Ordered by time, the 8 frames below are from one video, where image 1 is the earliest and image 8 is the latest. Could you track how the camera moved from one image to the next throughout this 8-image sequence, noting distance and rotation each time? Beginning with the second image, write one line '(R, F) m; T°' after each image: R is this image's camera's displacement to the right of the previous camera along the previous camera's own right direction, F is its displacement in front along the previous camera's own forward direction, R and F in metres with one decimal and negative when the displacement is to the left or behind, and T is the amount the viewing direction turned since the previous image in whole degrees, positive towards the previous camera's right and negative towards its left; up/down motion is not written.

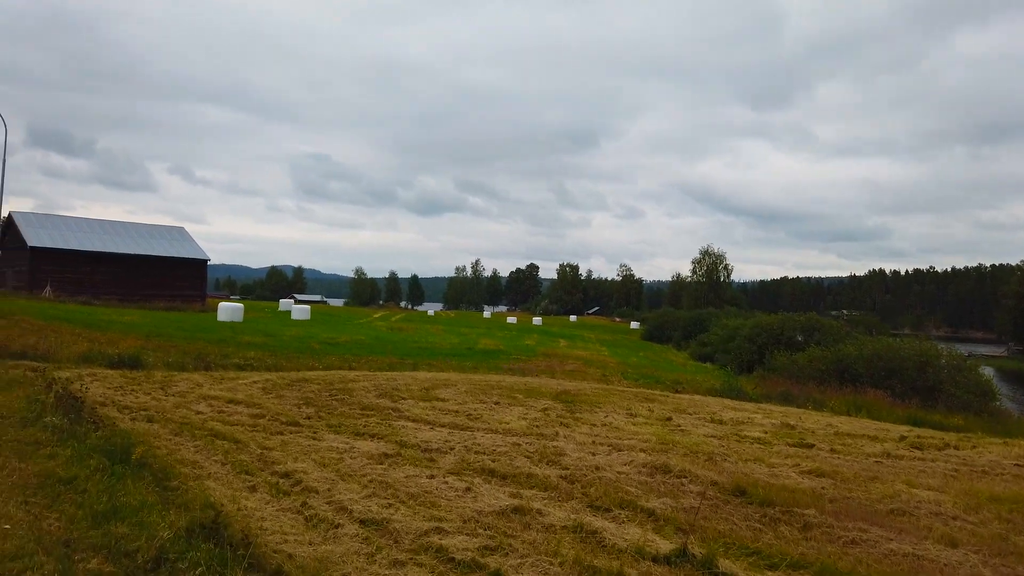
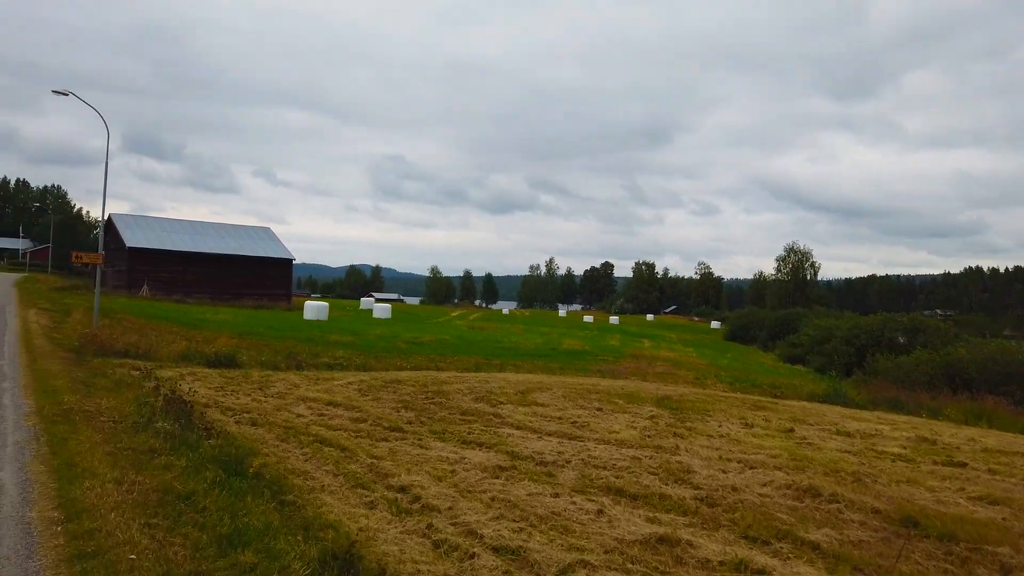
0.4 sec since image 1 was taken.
(-0.8, +0.8) m; -6°
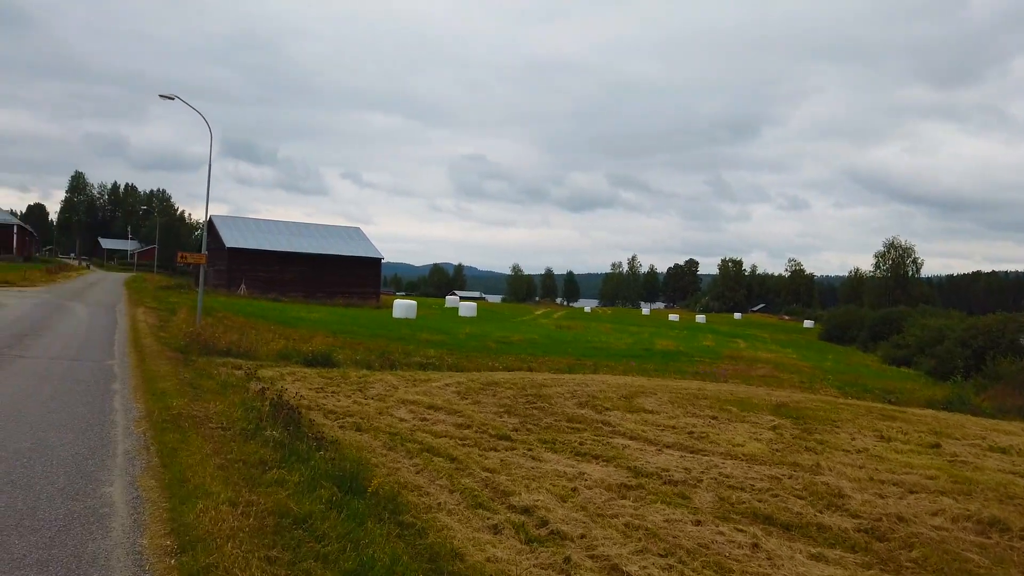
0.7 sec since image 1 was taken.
(-0.6, +0.8) m; -7°
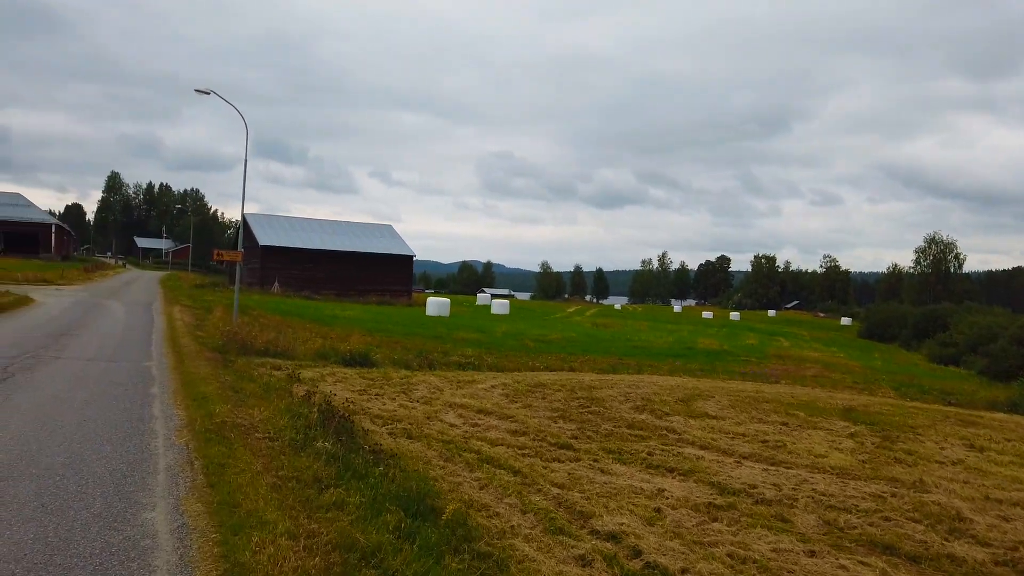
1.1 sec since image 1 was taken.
(-0.6, +0.9) m; -2°
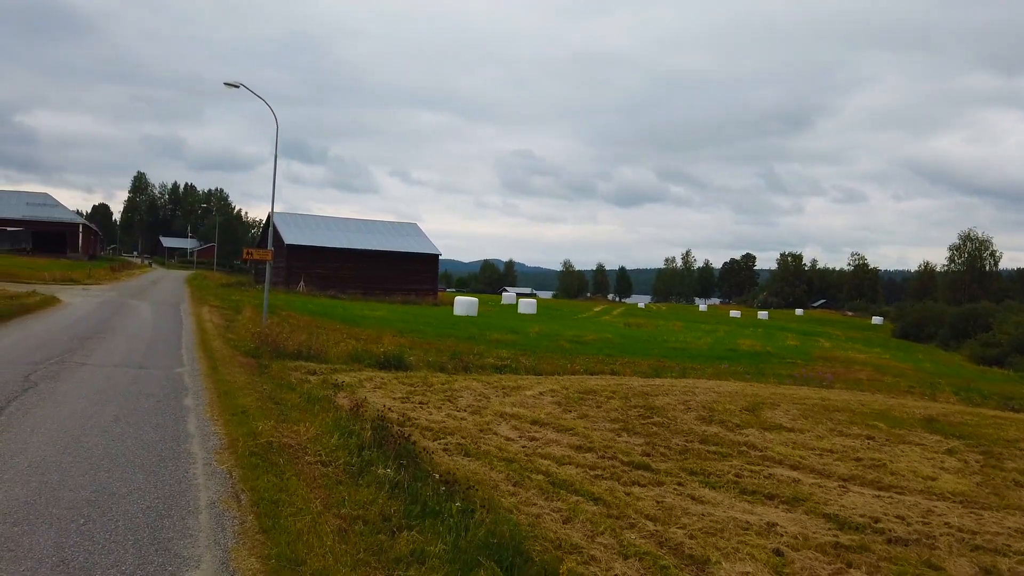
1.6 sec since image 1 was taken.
(-0.7, +1.1) m; -2°
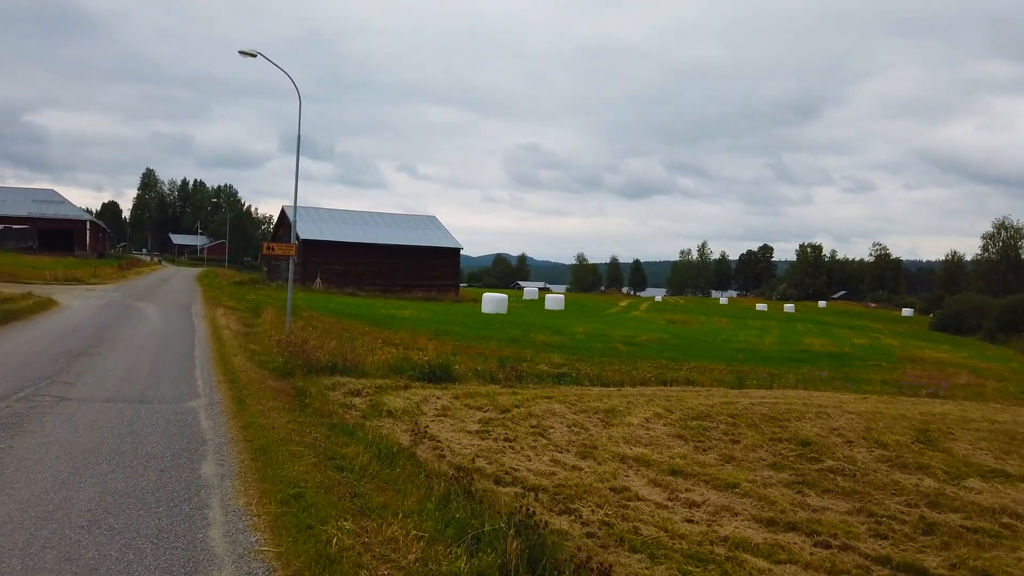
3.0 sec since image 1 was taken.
(-1.7, +3.5) m; -1°
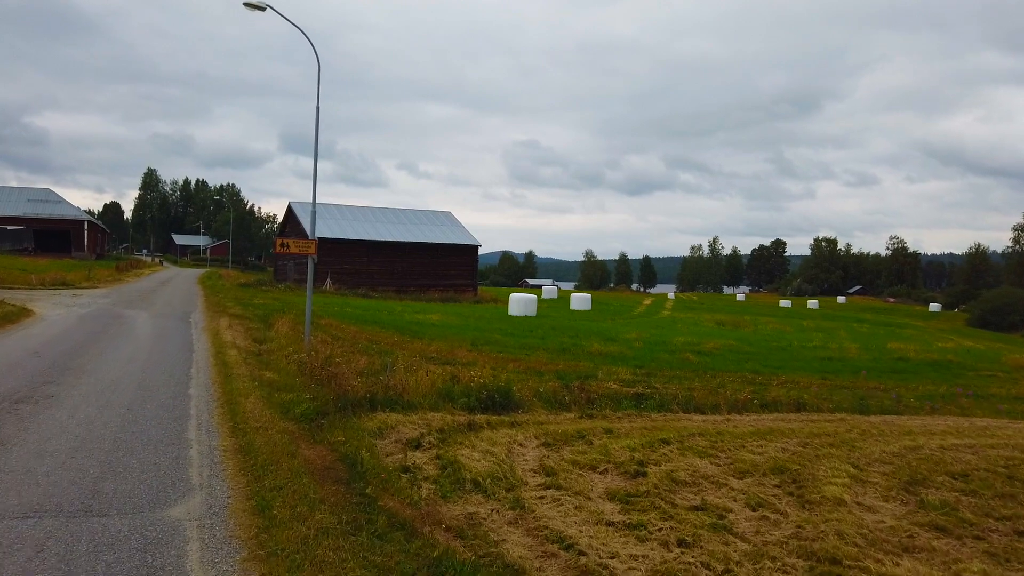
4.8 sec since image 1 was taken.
(-1.8, +4.2) m; 0°
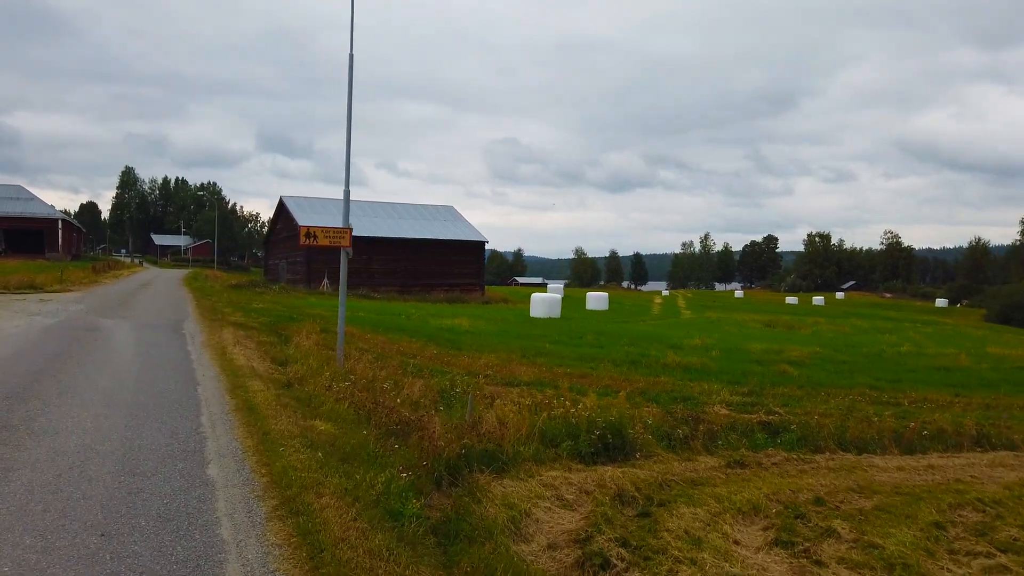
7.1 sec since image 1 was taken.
(-2.4, +4.5) m; +1°
